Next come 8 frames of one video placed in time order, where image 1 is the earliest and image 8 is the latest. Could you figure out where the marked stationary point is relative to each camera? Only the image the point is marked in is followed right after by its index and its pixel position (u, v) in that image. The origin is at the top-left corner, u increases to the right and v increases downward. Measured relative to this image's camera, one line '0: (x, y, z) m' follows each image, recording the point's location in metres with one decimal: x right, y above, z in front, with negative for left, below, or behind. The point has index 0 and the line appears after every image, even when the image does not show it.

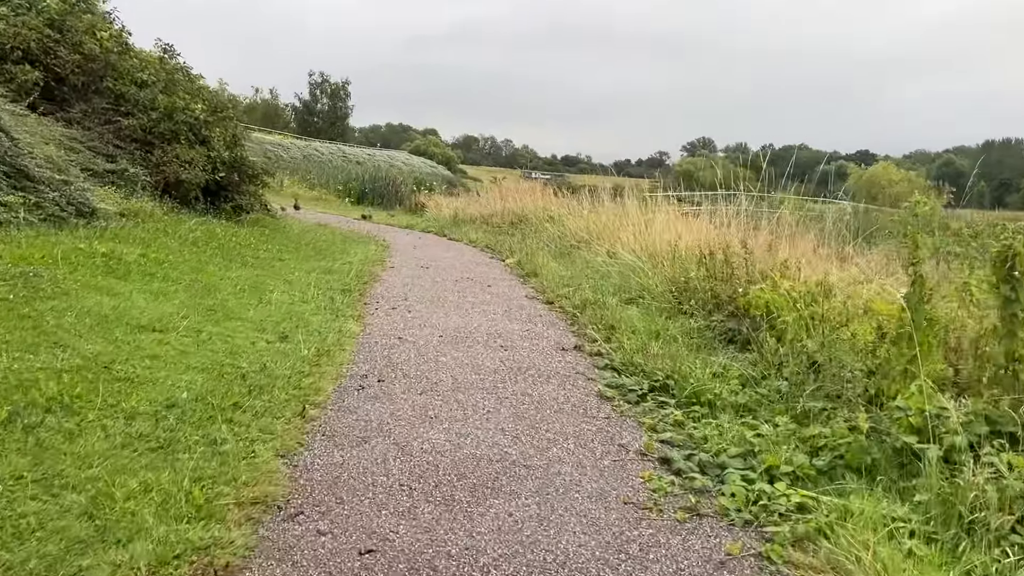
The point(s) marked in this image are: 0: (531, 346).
0: (+0.1, -0.4, +5.4) m
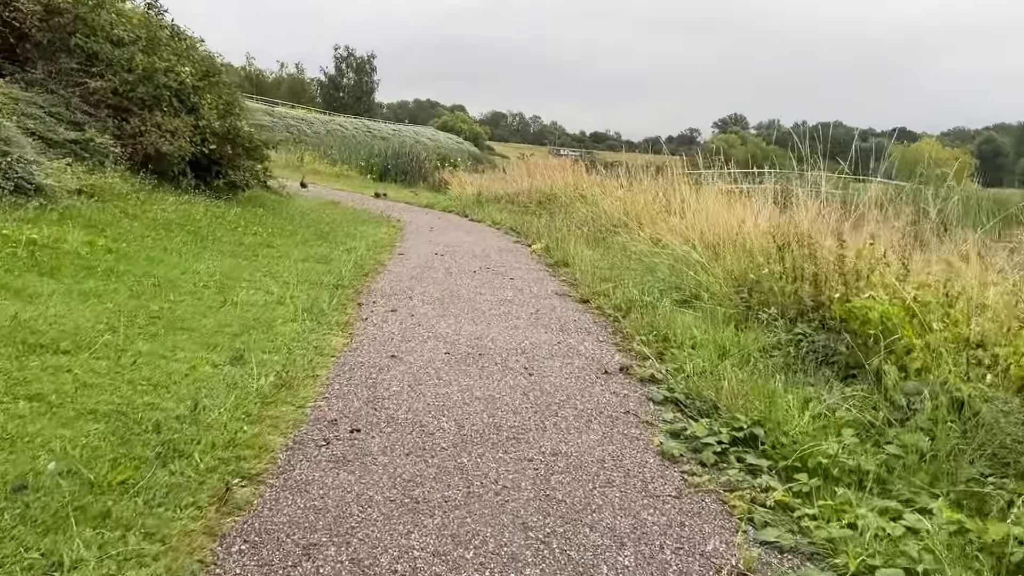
0: (+0.2, -0.4, +4.2) m
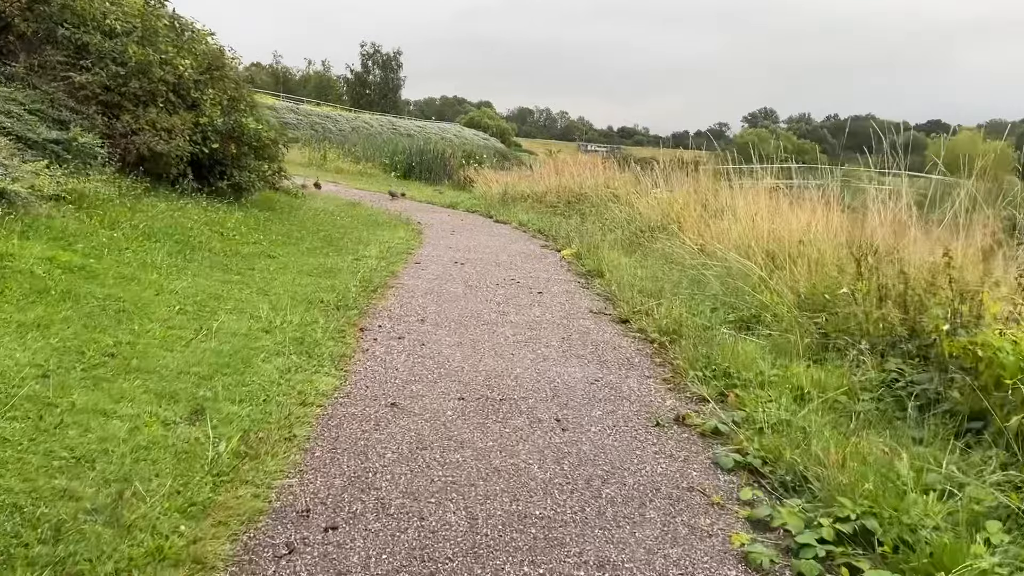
0: (+0.4, -0.5, +3.4) m
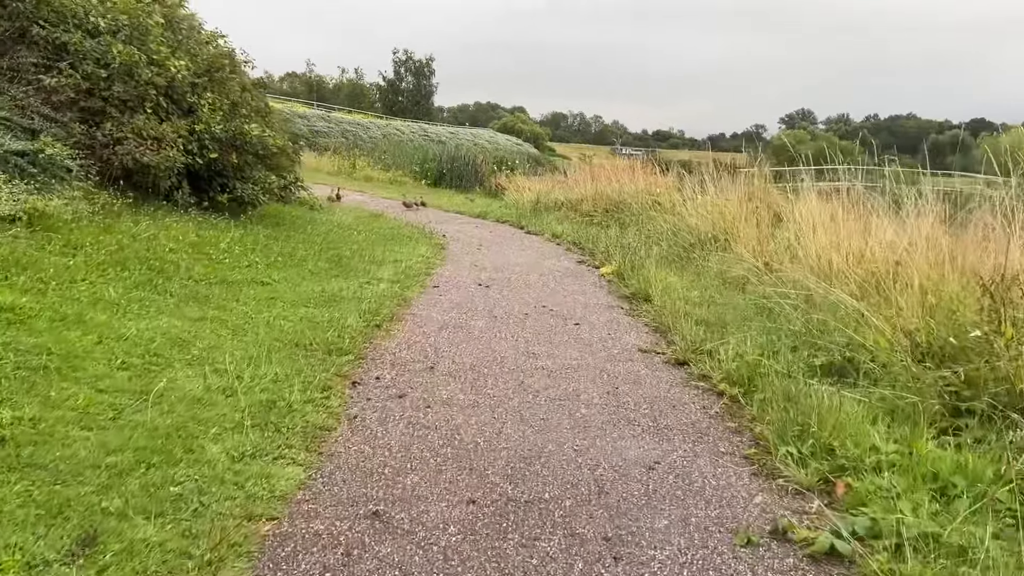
0: (+0.4, -0.7, +2.4) m
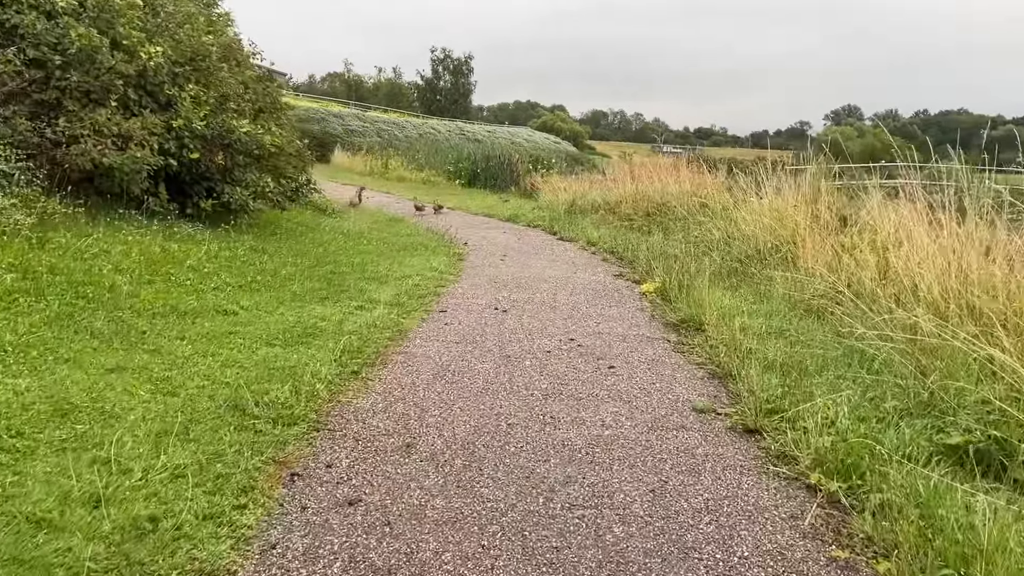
0: (+0.4, -0.8, +1.3) m
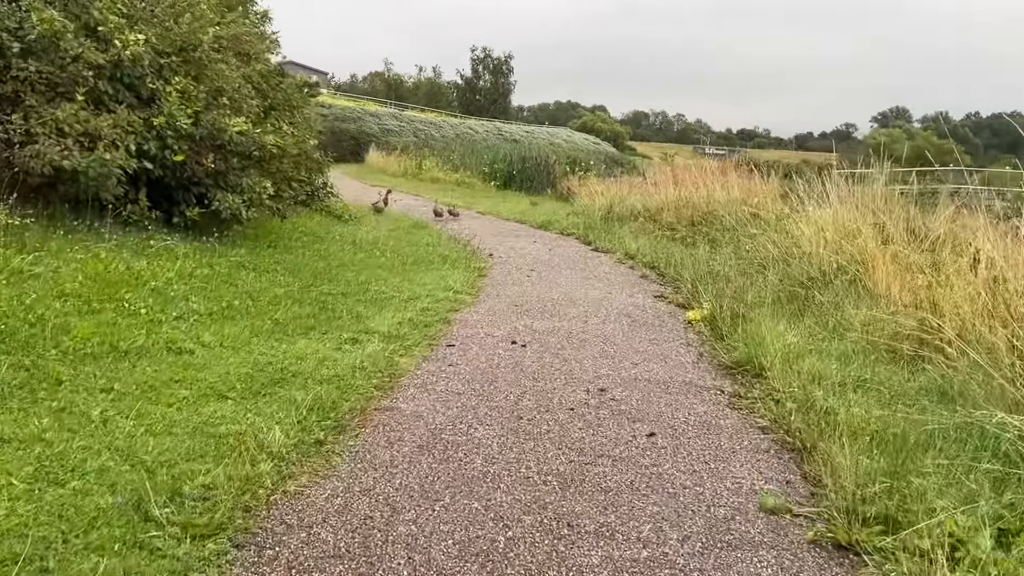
0: (+0.3, -1.0, +0.4) m
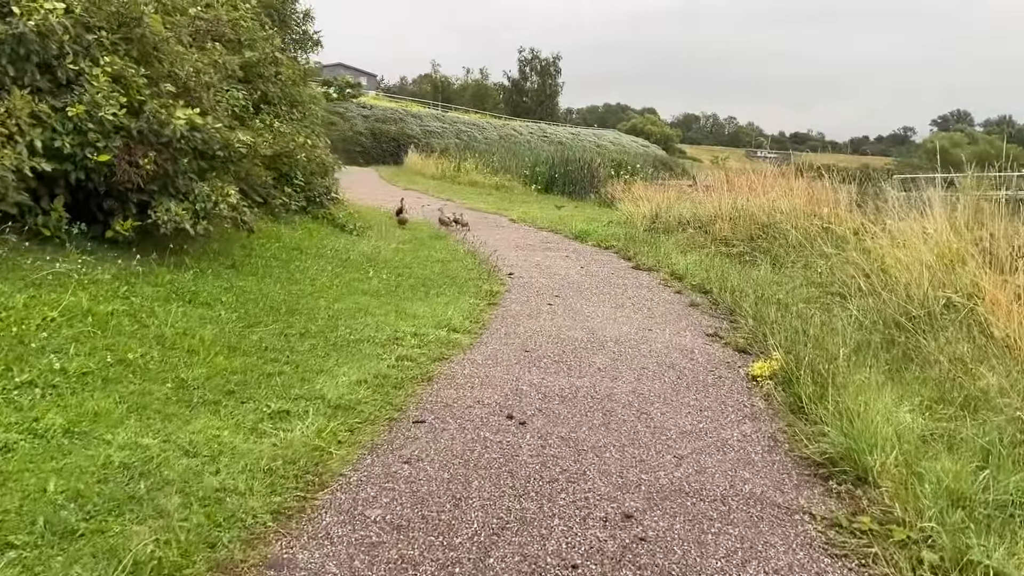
0: (0.0, -1.2, -0.9) m
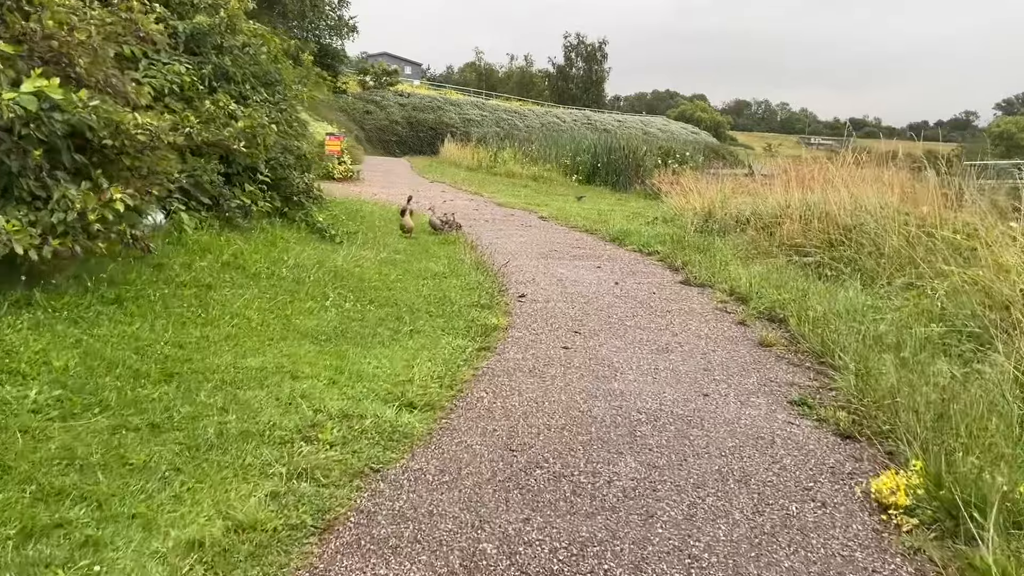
0: (-0.3, -1.5, -2.5) m
